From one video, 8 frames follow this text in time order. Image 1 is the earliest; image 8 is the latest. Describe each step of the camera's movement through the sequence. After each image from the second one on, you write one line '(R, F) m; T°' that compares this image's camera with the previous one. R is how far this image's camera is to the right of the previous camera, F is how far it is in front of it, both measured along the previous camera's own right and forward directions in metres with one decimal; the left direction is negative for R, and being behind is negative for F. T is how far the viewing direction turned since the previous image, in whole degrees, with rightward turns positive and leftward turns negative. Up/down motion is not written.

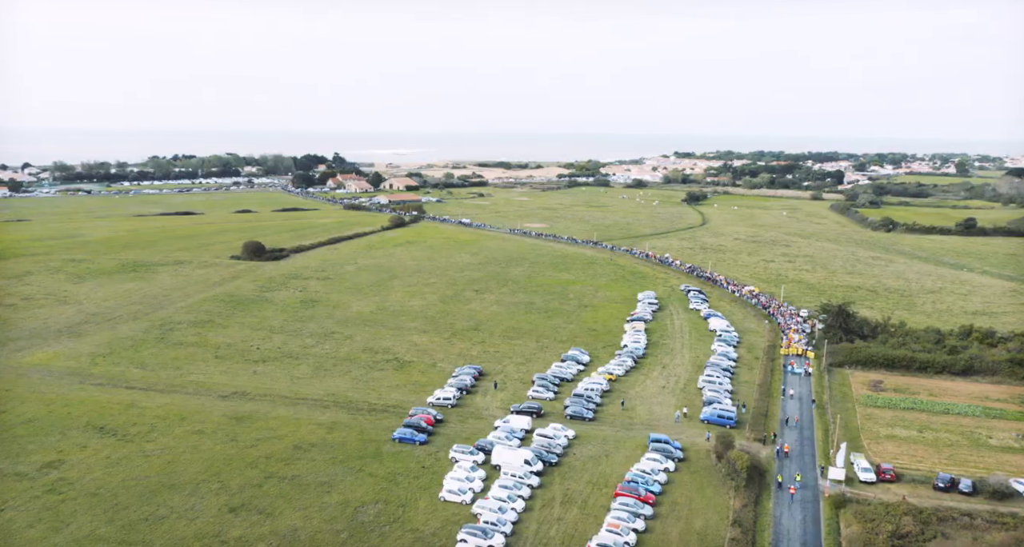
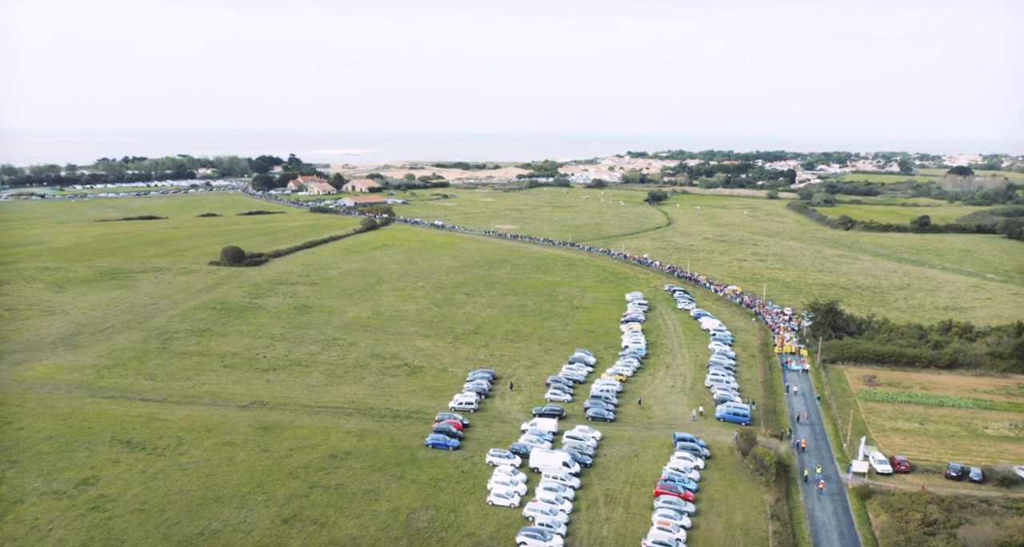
(-2.5, -0.3) m; +4°
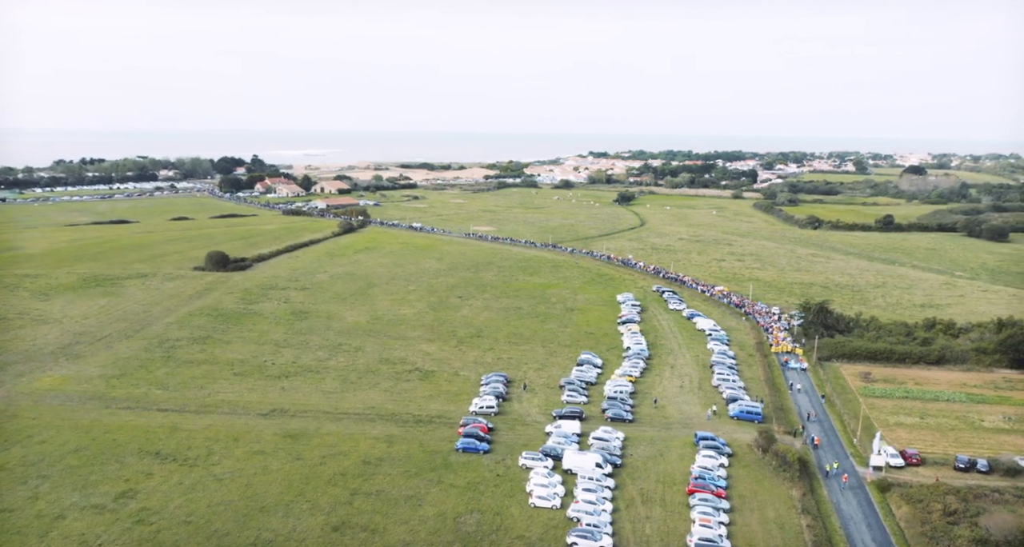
(-2.2, -0.3) m; +3°
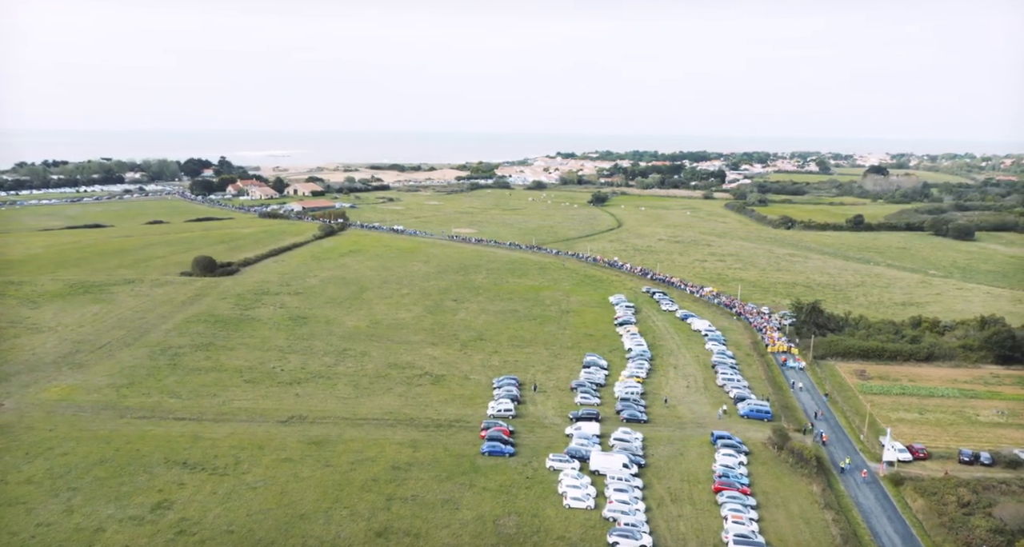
(-1.9, -0.3) m; +3°
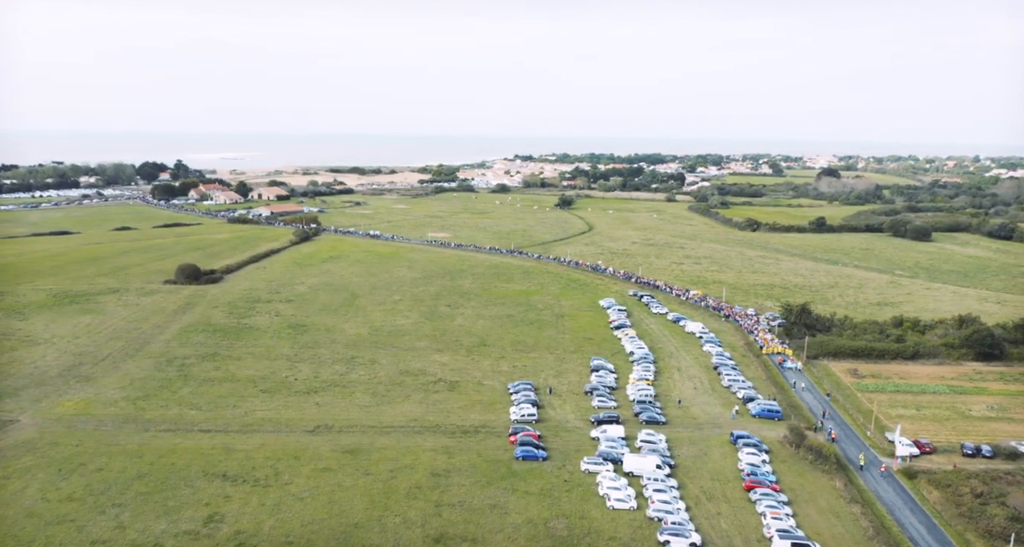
(-2.6, -0.5) m; +3°
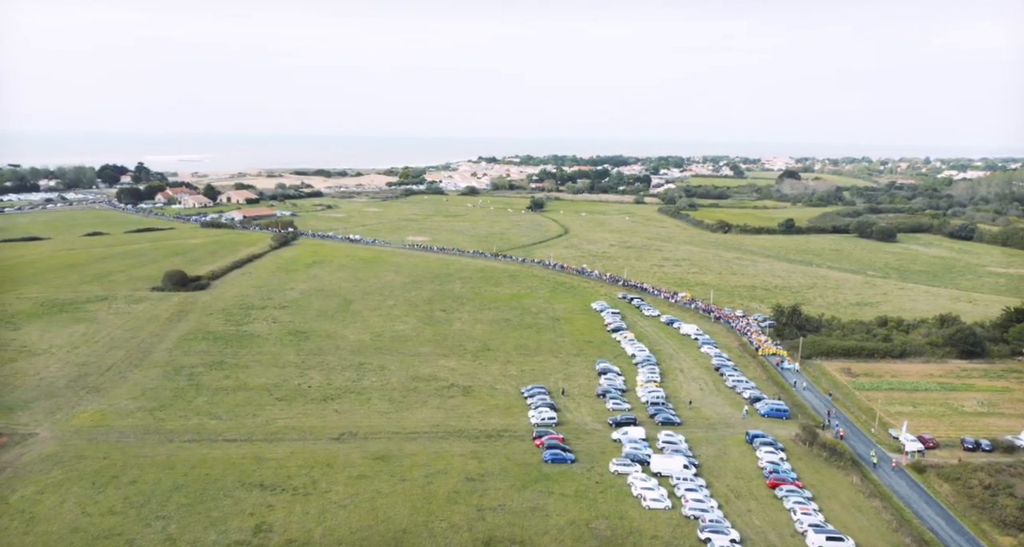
(-2.3, -0.4) m; +3°
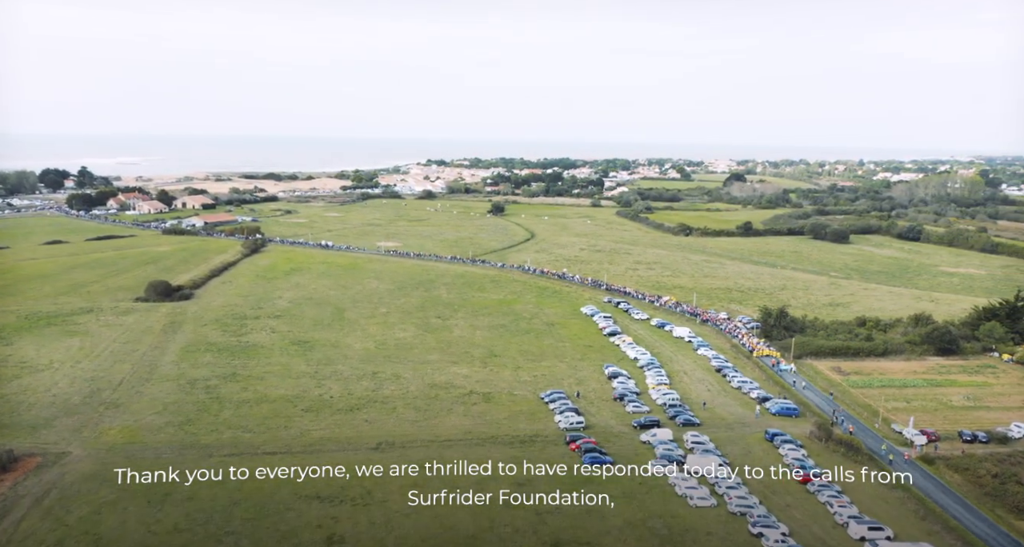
(-3.3, -0.7) m; +4°
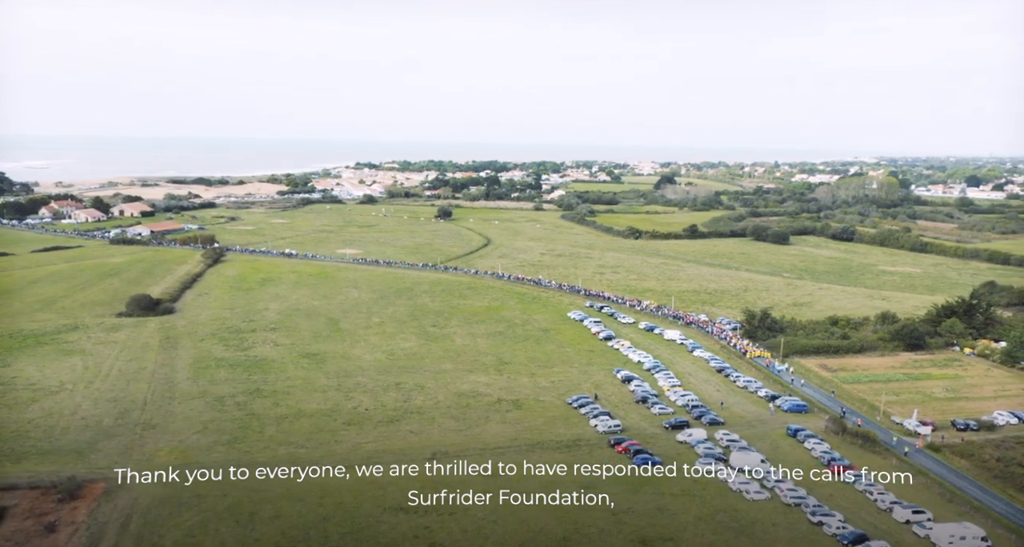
(-4.7, -1.0) m; +6°
